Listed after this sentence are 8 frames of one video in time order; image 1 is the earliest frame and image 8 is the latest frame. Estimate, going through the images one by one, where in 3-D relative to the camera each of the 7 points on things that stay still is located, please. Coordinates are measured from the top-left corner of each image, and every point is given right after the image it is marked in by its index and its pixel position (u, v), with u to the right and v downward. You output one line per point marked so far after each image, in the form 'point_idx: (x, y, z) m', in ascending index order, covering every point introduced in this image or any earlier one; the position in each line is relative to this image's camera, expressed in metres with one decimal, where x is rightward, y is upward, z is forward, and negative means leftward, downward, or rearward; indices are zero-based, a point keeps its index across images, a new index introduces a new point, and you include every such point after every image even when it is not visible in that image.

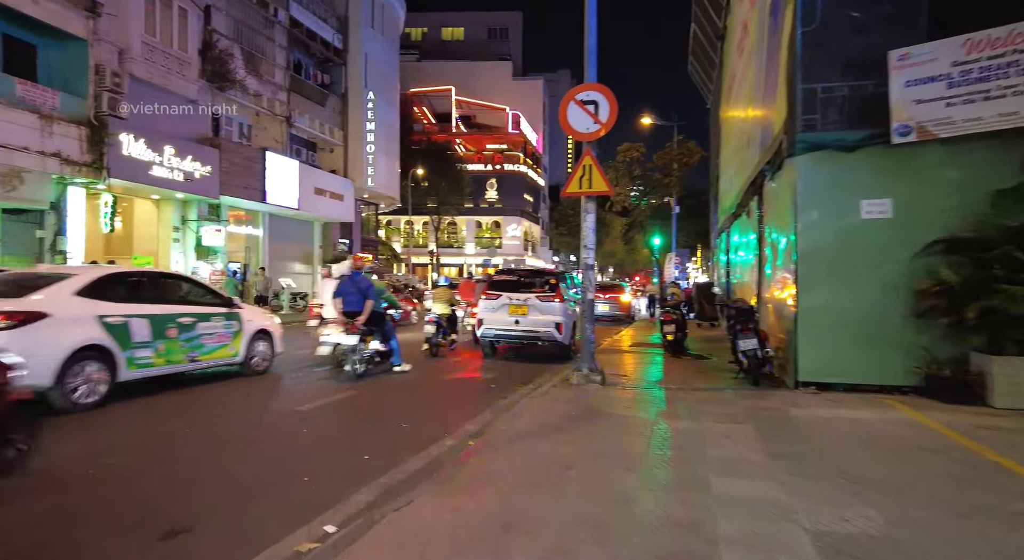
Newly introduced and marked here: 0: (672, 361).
0: (+3.0, -1.5, +12.3) m
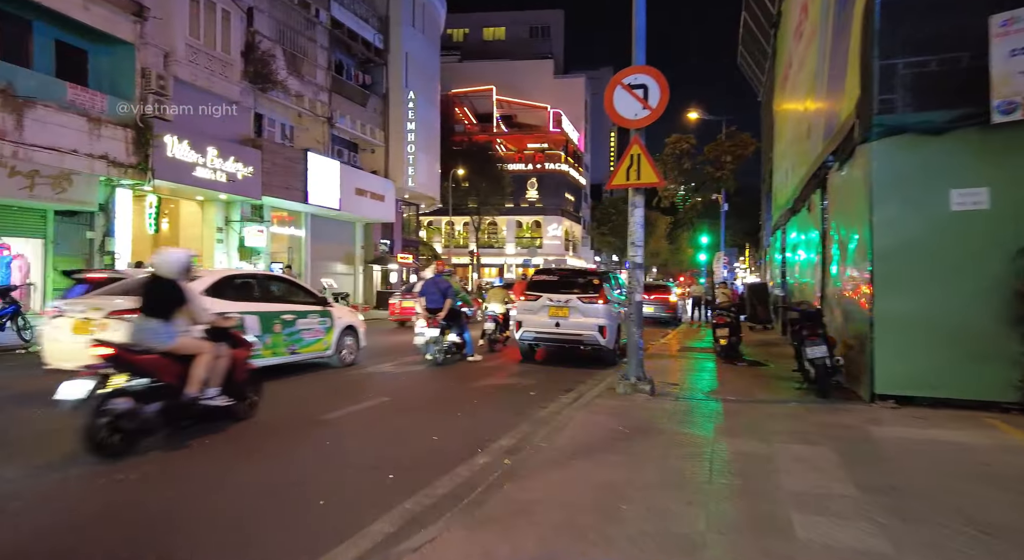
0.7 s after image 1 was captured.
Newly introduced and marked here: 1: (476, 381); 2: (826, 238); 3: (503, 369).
0: (+3.7, -1.5, +11.6) m
1: (-0.6, -1.5, +9.9) m
2: (+5.2, +0.7, +10.5) m
3: (-0.2, -1.6, +11.4) m
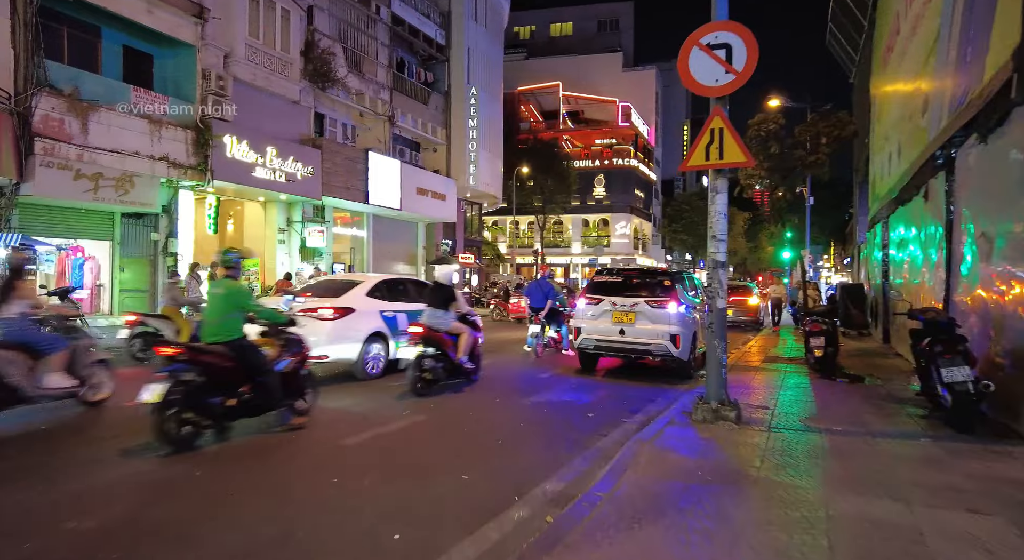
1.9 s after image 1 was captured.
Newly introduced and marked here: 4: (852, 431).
0: (+4.6, -1.6, +10.0) m
1: (+0.2, -1.6, +8.8) m
2: (+6.0, +0.6, +8.8) m
3: (+0.8, -1.6, +10.2) m
4: (+3.3, -1.5, +6.4) m
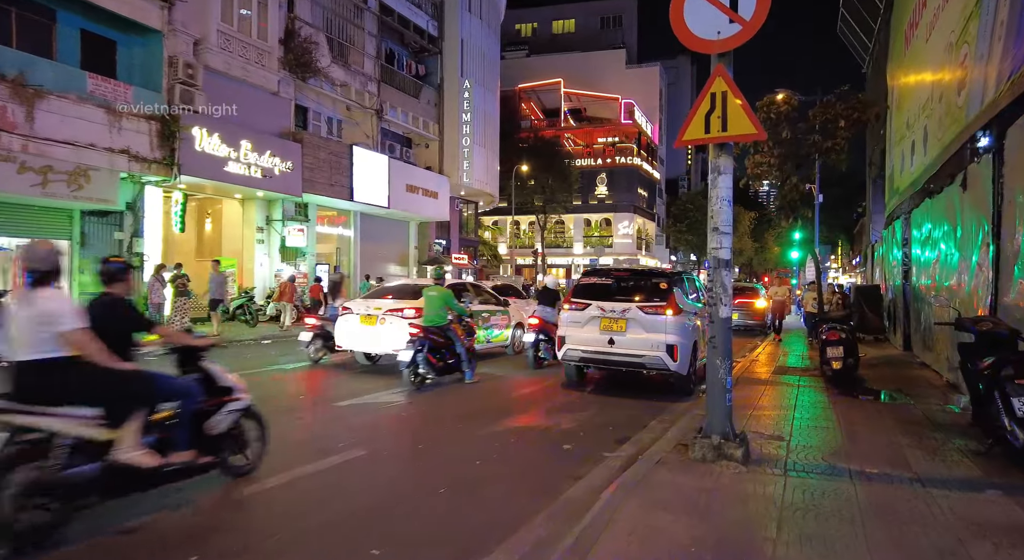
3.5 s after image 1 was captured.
0: (+4.3, -1.6, +8.6) m
1: (-0.2, -1.6, +7.4) m
2: (+5.6, +0.6, +7.4) m
3: (+0.4, -1.6, +8.9) m
4: (+2.9, -1.5, +5.0) m
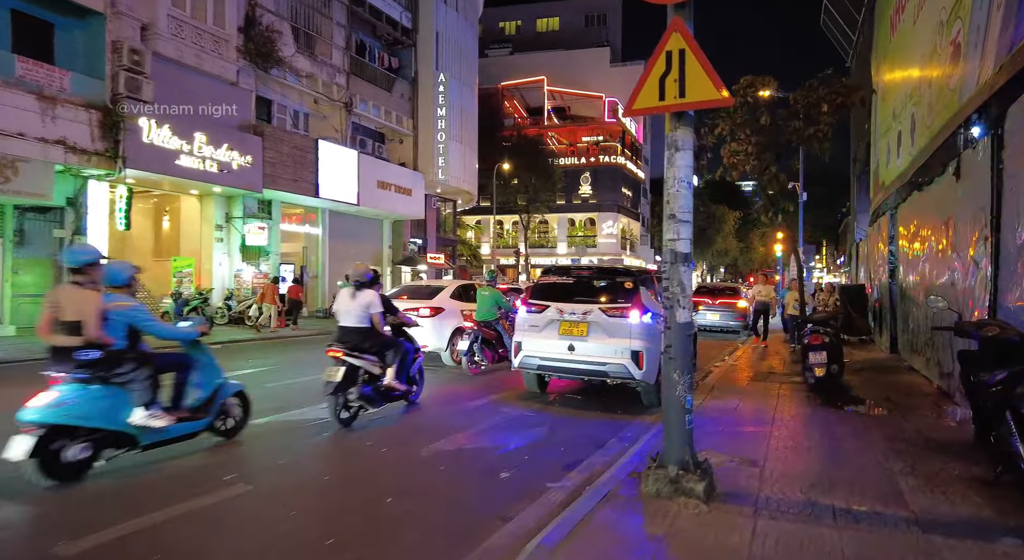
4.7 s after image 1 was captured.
0: (+3.6, -1.6, +7.7) m
1: (-0.8, -1.6, +6.5) m
2: (+5.0, +0.6, +6.5) m
3: (-0.2, -1.6, +7.9) m
4: (+2.3, -1.5, +4.1) m
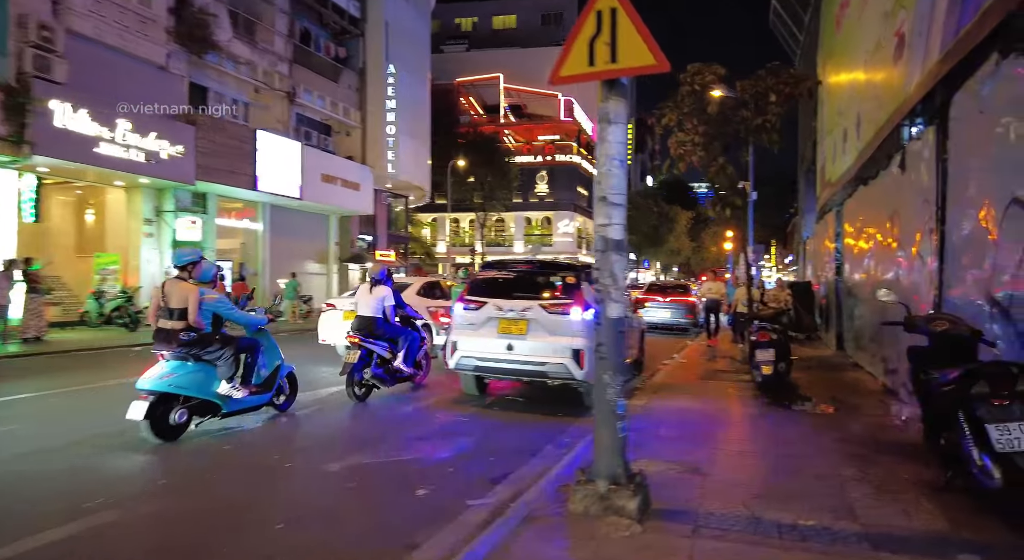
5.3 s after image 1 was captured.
0: (+2.9, -1.5, +7.4) m
1: (-1.5, -1.5, +5.9) m
2: (+4.3, +0.7, +6.3) m
3: (-1.0, -1.5, +7.3) m
4: (+1.8, -1.4, +3.7) m
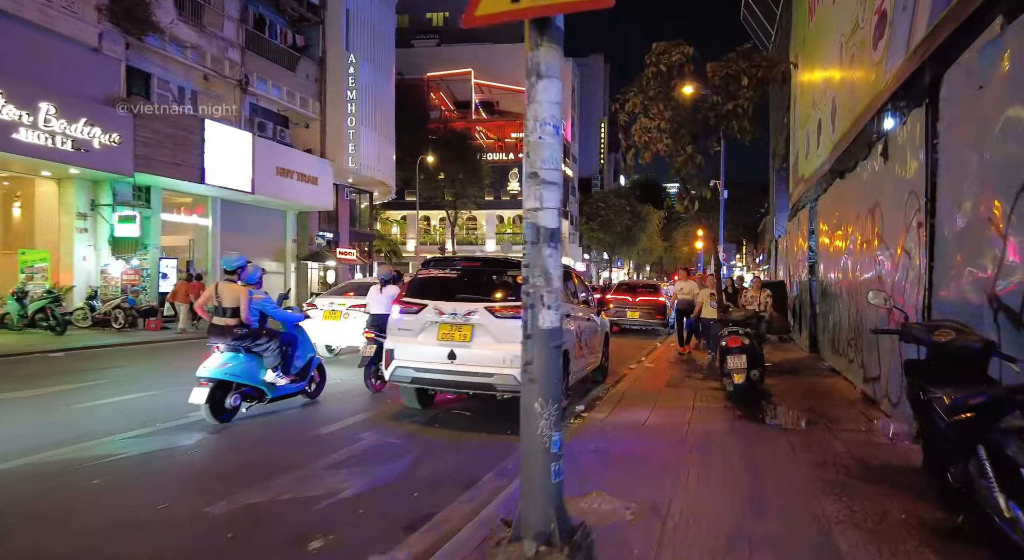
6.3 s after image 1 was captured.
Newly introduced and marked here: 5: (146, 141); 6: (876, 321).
0: (+2.3, -1.5, +6.6) m
1: (-2.0, -1.5, +4.9) m
2: (+3.8, +0.7, +5.5) m
3: (-1.6, -1.5, +6.4) m
4: (+1.4, -1.4, +2.9) m
5: (-10.3, +4.0, +18.8) m
6: (+4.4, -0.5, +8.1) m
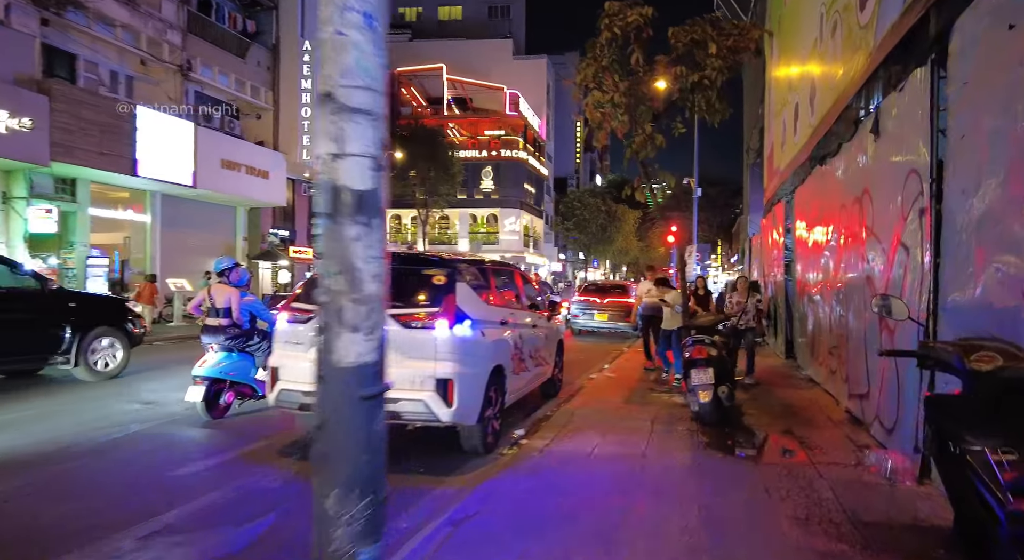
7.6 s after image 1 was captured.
0: (+1.6, -1.5, +5.3) m
1: (-2.6, -1.5, +3.5) m
2: (+3.1, +0.7, +4.3) m
3: (-2.3, -1.5, +5.0) m
4: (+0.8, -1.4, +1.6) m
5: (-11.4, +3.9, +17.2) m
6: (+3.7, -0.5, +6.9) m
